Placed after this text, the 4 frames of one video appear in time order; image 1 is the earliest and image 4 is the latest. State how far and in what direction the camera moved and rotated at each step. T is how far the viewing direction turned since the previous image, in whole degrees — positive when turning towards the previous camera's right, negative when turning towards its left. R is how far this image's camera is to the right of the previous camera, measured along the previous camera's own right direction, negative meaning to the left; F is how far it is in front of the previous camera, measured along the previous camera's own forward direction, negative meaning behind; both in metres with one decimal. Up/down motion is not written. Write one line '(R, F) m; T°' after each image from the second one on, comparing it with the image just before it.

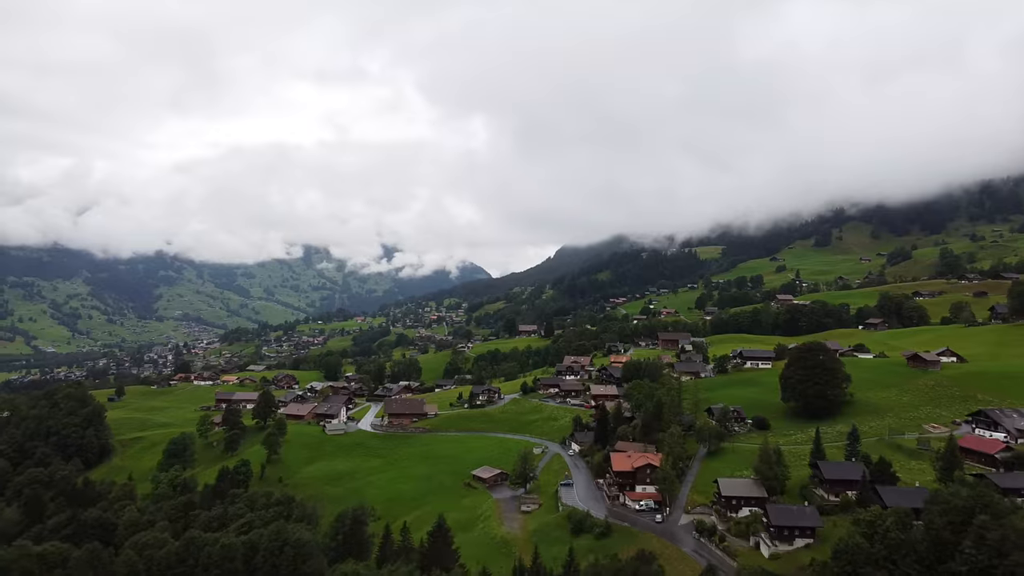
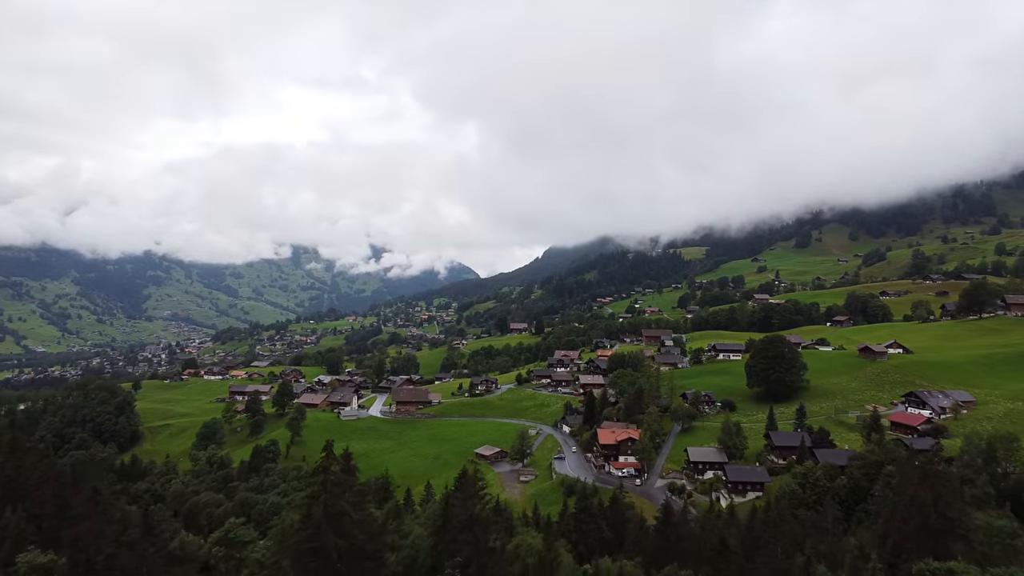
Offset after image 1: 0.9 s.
(-2.2, -12.1) m; +1°
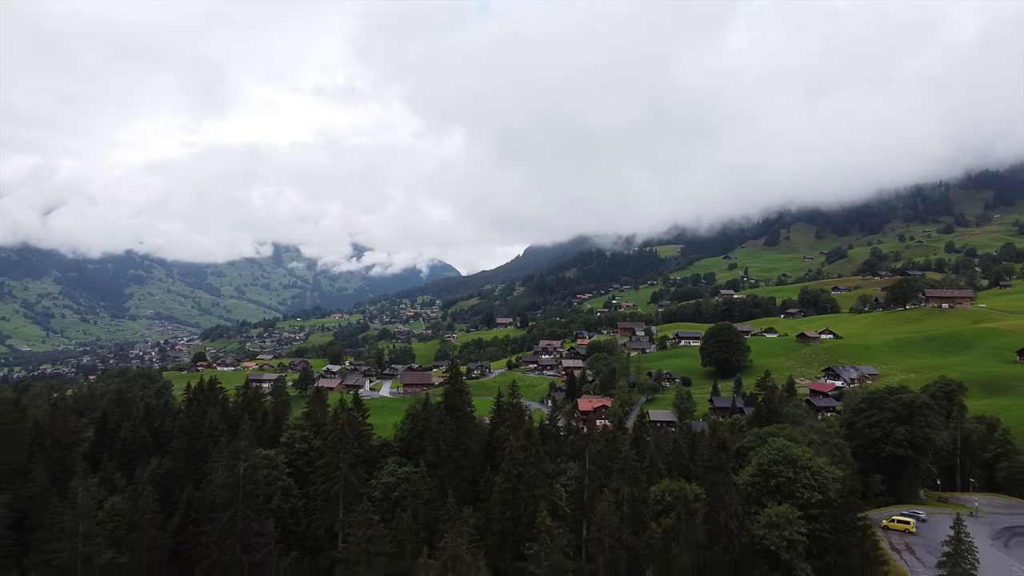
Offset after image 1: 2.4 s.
(-3.2, -20.1) m; +2°
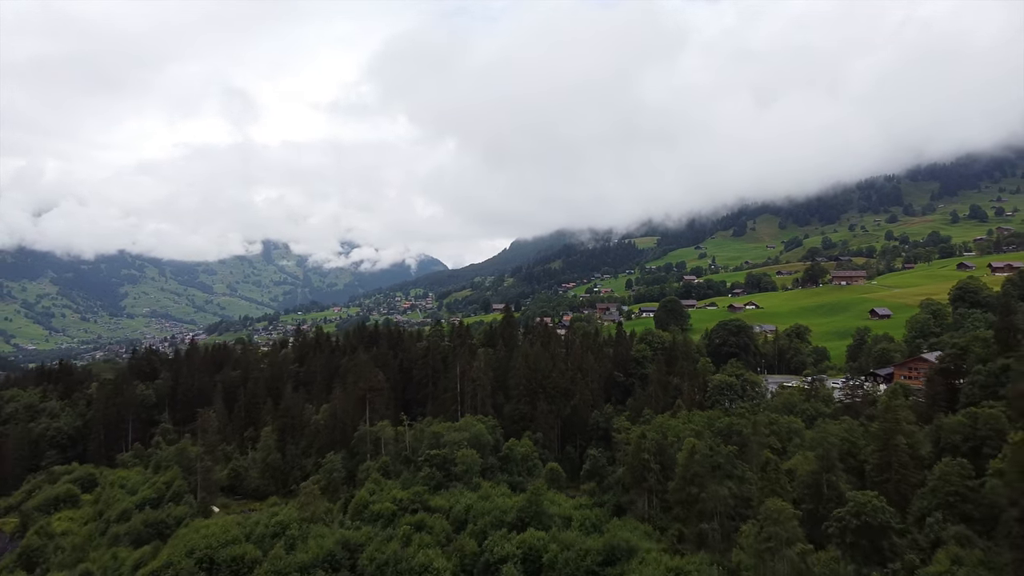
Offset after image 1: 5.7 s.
(-6.3, -44.2) m; +2°
